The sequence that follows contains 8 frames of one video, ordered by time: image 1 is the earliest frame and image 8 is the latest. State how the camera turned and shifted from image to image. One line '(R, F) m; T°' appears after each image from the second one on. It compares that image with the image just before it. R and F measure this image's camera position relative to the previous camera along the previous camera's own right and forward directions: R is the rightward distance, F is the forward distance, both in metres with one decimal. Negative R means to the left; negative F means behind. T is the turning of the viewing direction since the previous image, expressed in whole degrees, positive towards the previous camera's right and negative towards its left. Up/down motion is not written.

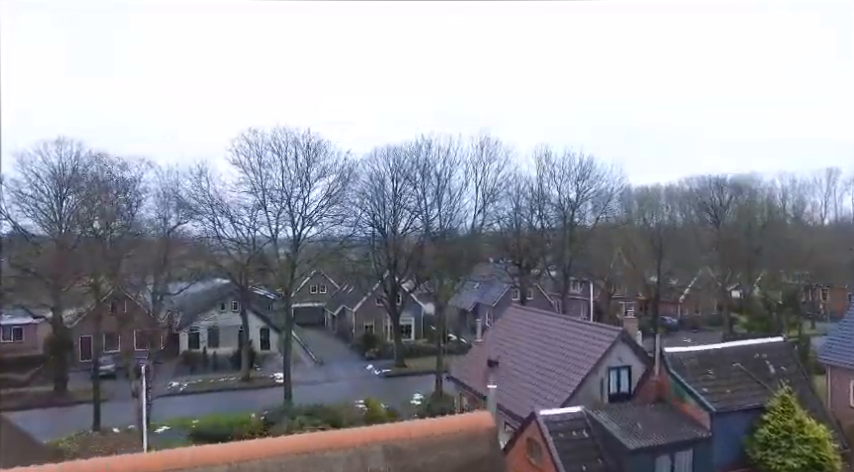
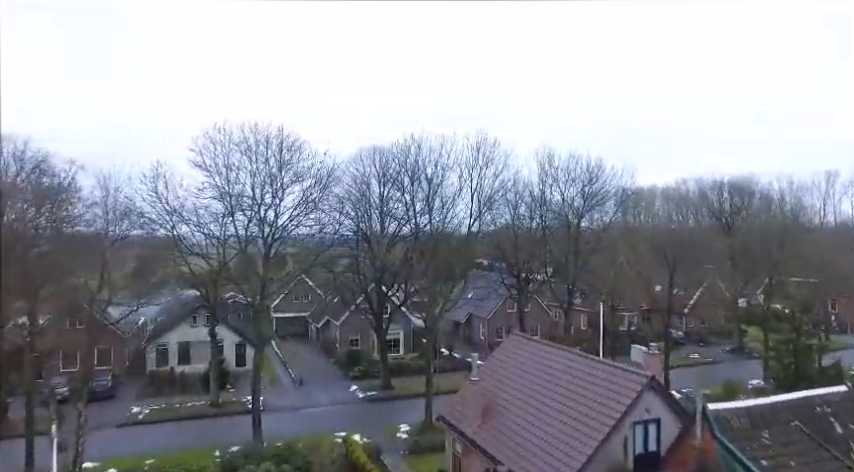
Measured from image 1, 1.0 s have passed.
(+0.1, +1.8) m; +1°
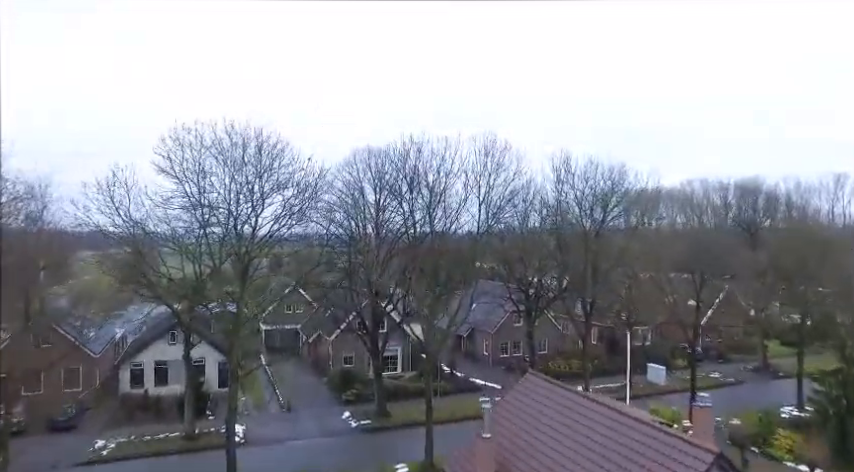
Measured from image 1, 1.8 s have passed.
(0.0, +1.8) m; 0°
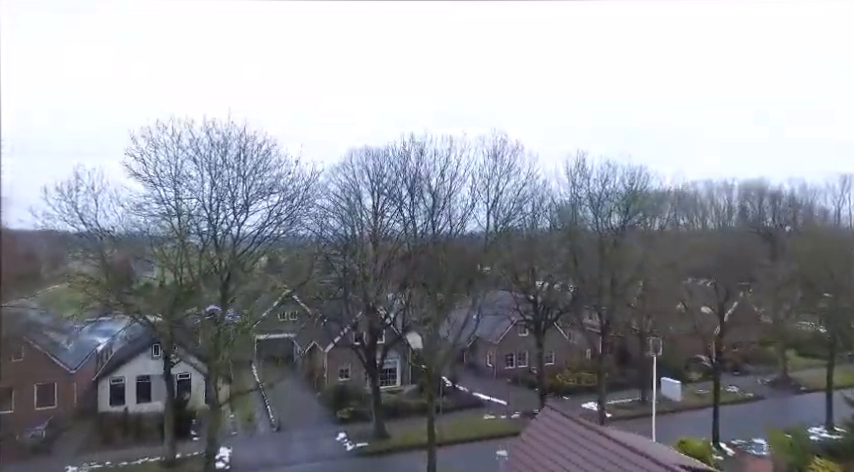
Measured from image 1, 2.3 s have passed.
(-0.1, +1.2) m; 0°
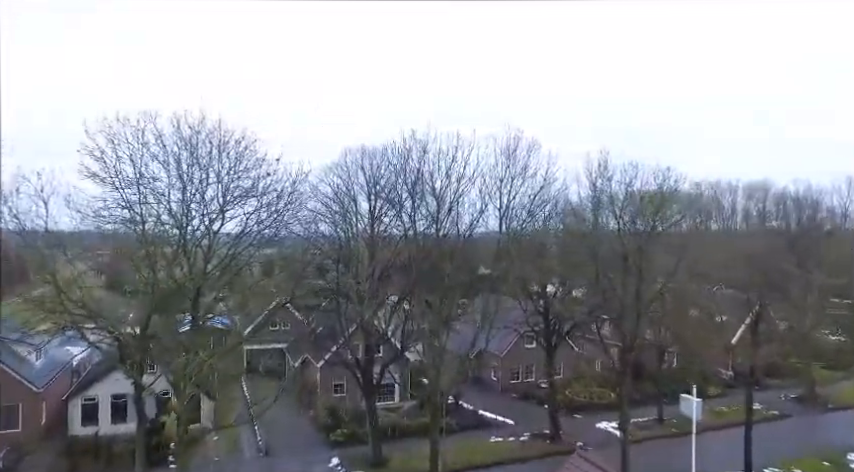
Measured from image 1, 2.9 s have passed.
(-0.1, +1.4) m; 0°
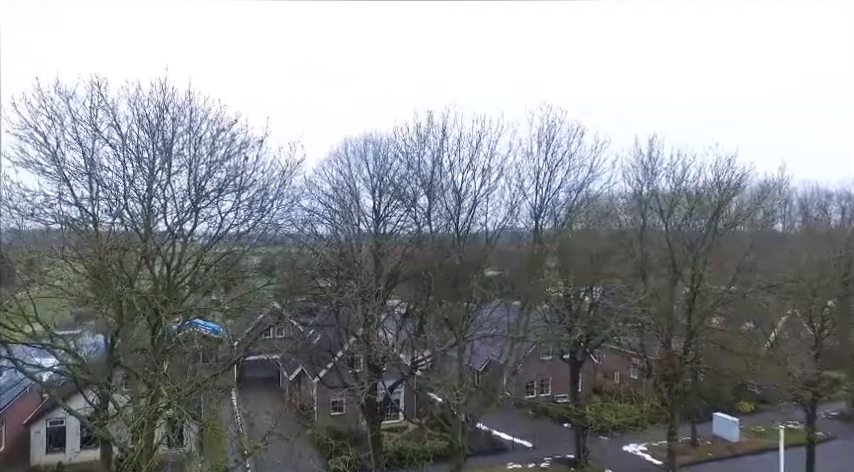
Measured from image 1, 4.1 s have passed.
(-0.3, +1.8) m; 0°
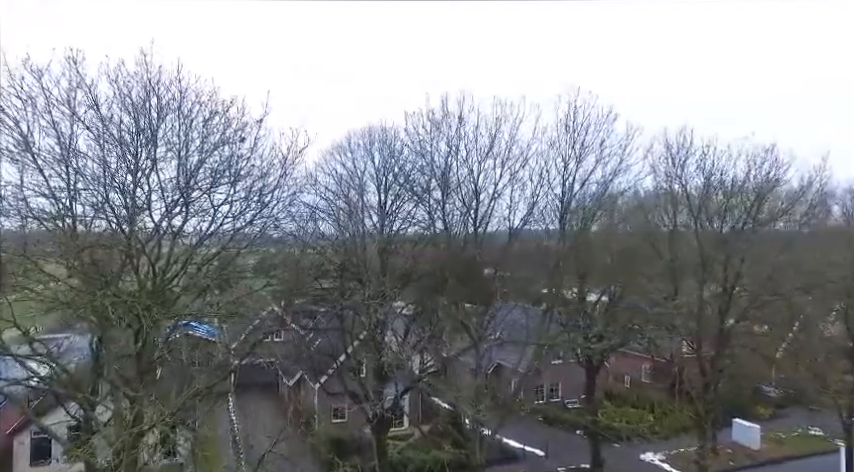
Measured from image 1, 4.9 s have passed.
(-0.2, +0.8) m; 0°
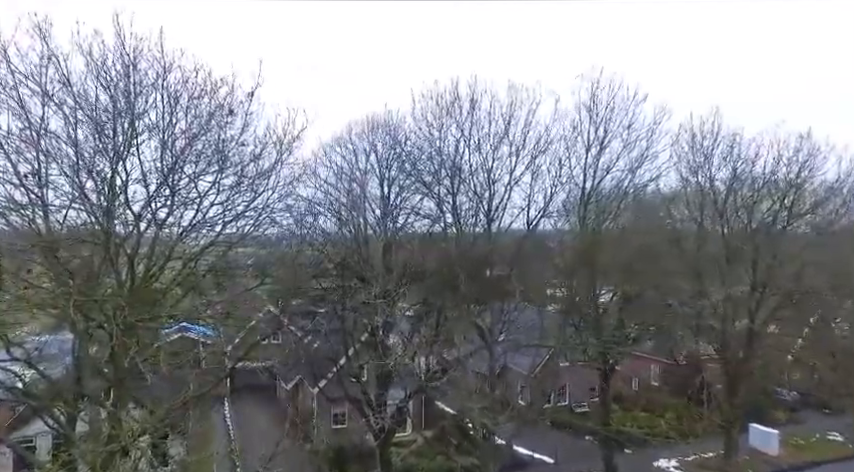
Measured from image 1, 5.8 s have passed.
(-0.1, +0.7) m; 0°
